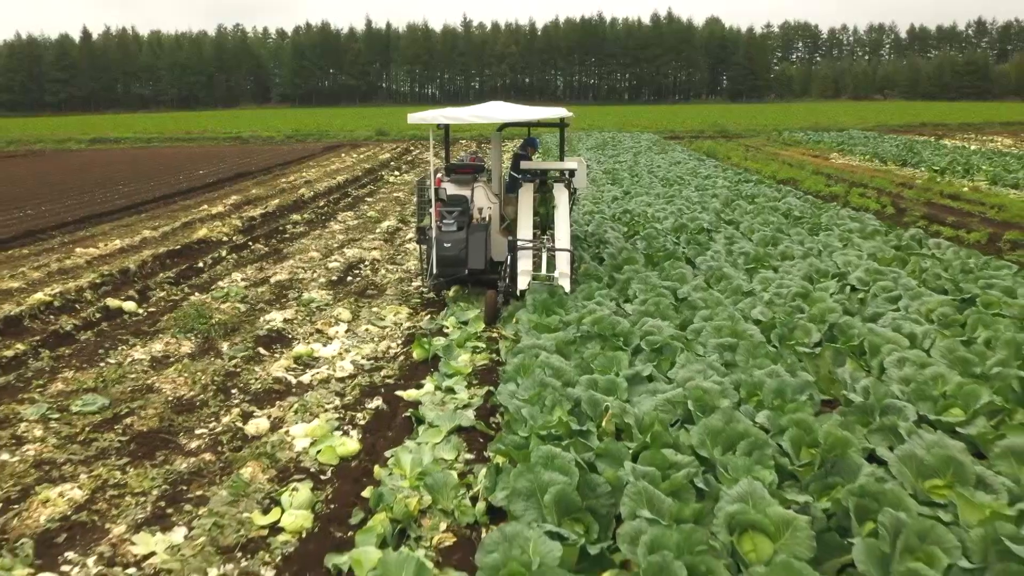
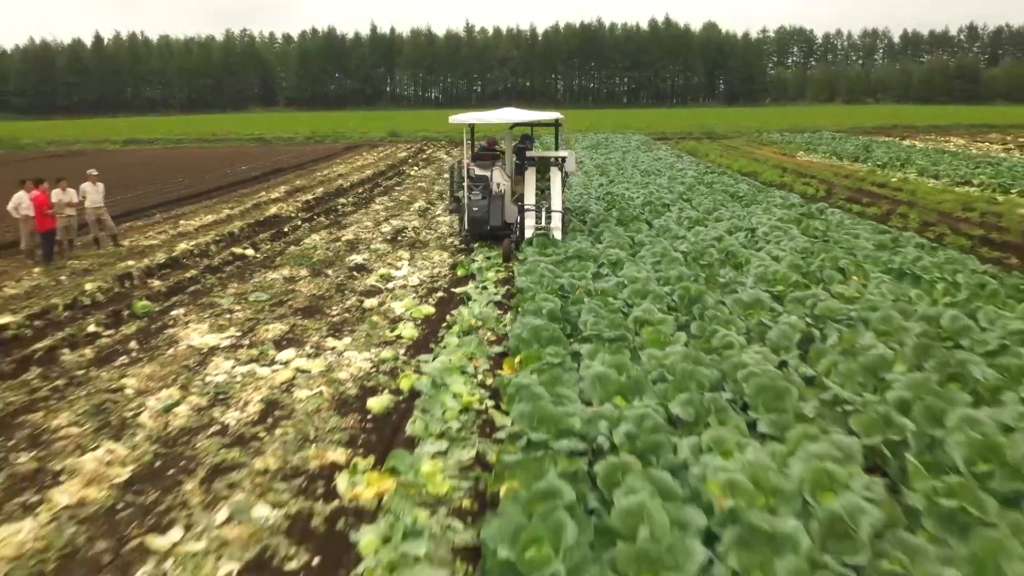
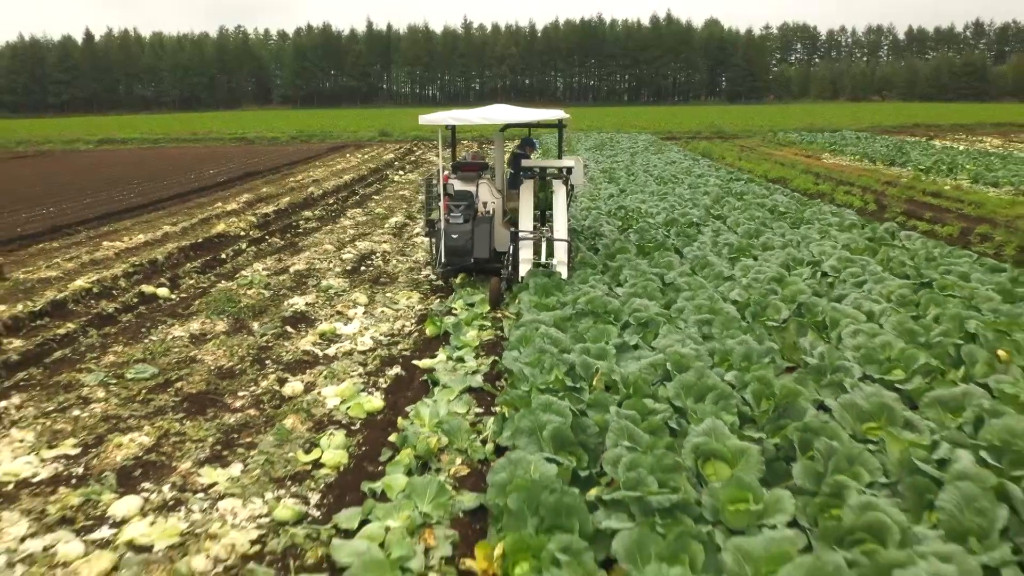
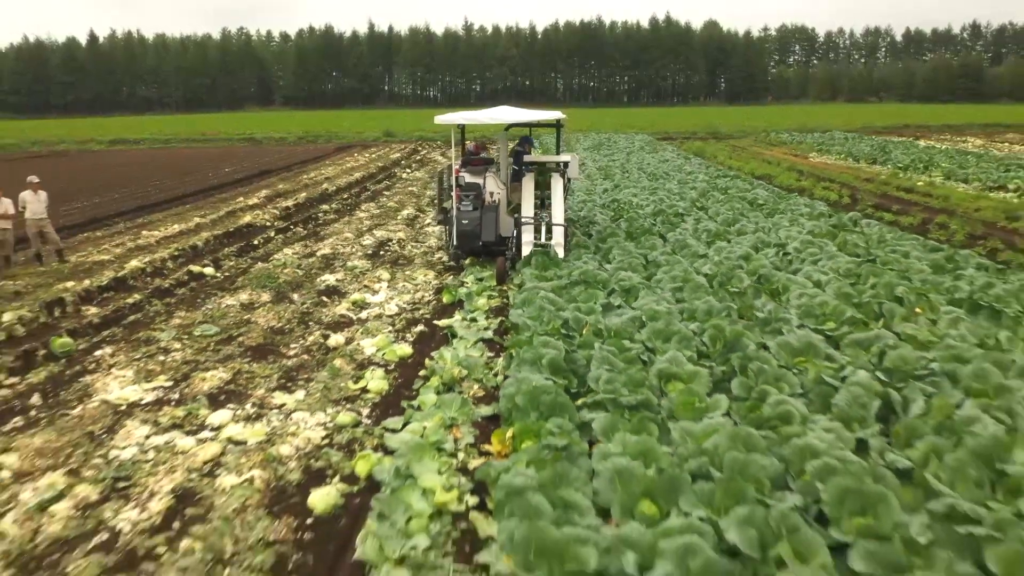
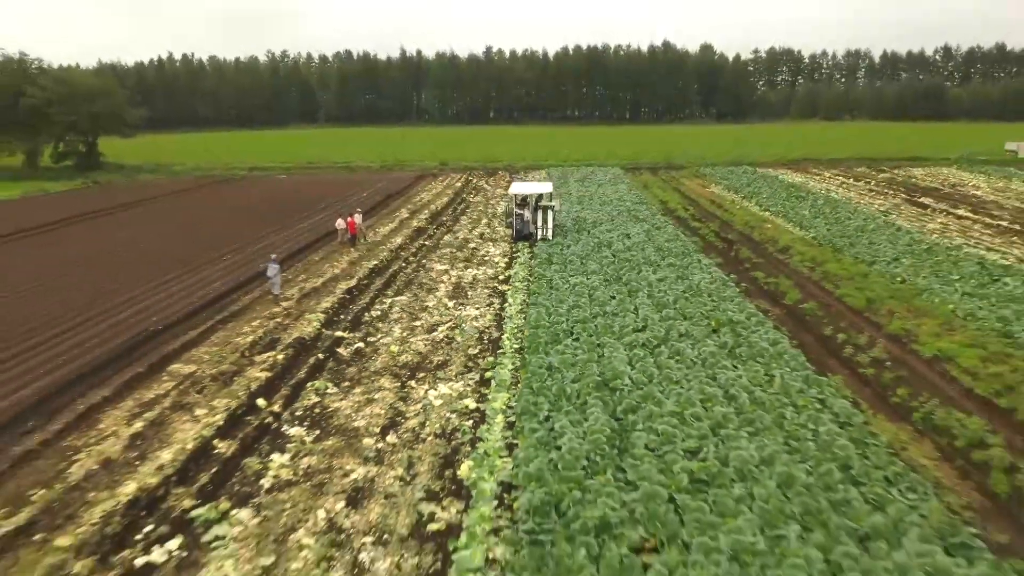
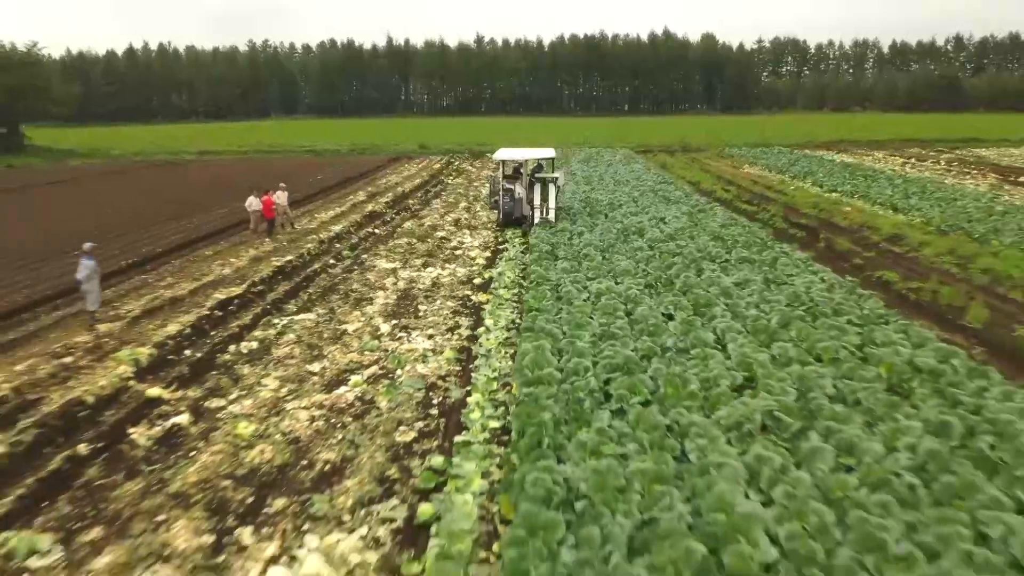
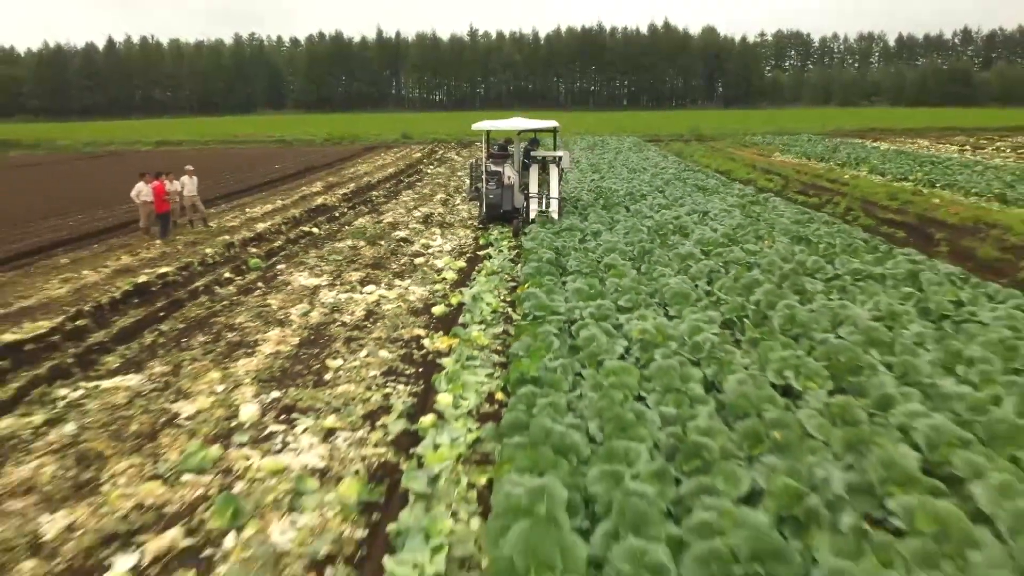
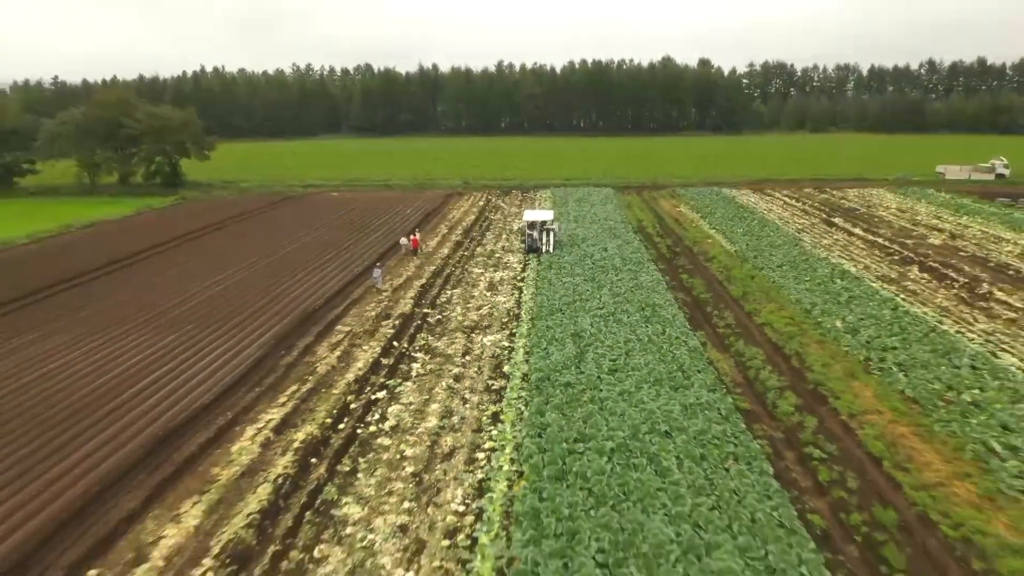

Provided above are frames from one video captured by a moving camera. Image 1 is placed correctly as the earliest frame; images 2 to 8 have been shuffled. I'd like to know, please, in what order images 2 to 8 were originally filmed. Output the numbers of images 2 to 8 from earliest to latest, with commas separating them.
3, 4, 2, 7, 6, 5, 8
